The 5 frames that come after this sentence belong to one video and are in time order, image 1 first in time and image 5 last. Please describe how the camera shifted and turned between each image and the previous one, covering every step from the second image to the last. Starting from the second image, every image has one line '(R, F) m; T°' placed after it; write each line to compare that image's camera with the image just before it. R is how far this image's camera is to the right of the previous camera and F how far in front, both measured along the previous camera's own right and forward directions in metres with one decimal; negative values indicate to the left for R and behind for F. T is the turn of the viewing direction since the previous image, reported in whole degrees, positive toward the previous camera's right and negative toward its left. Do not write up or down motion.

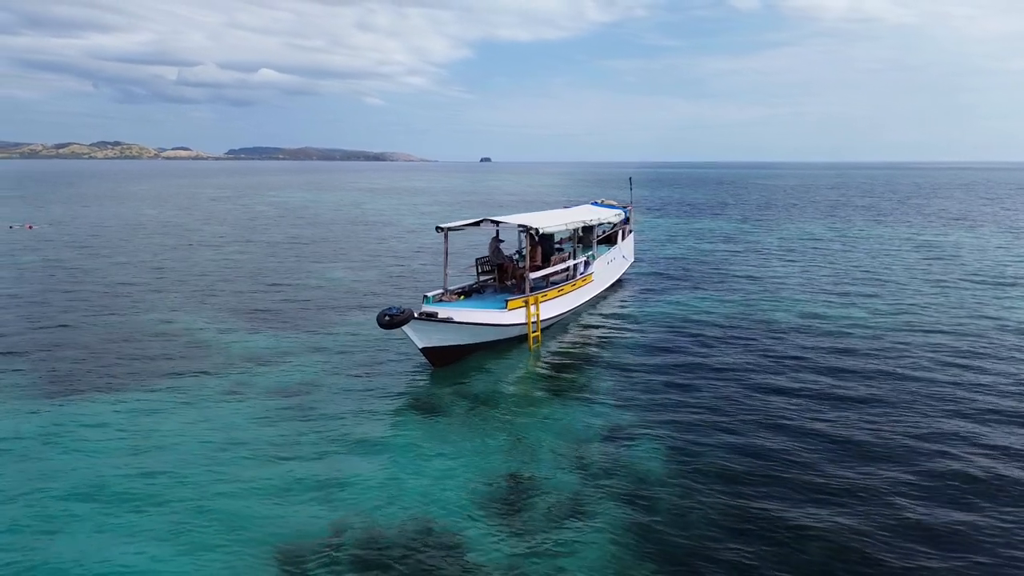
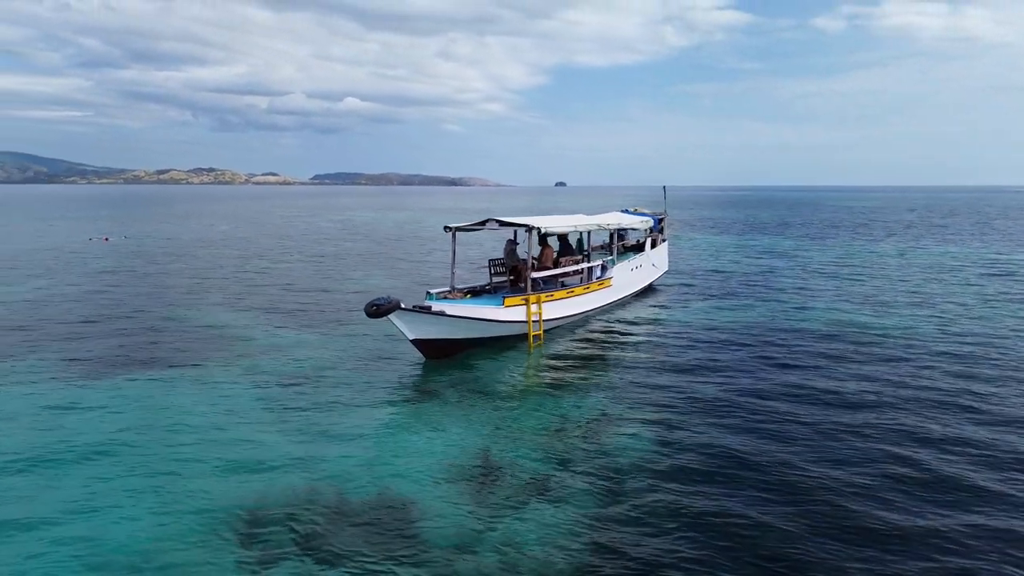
(+2.9, -0.1) m; -6°
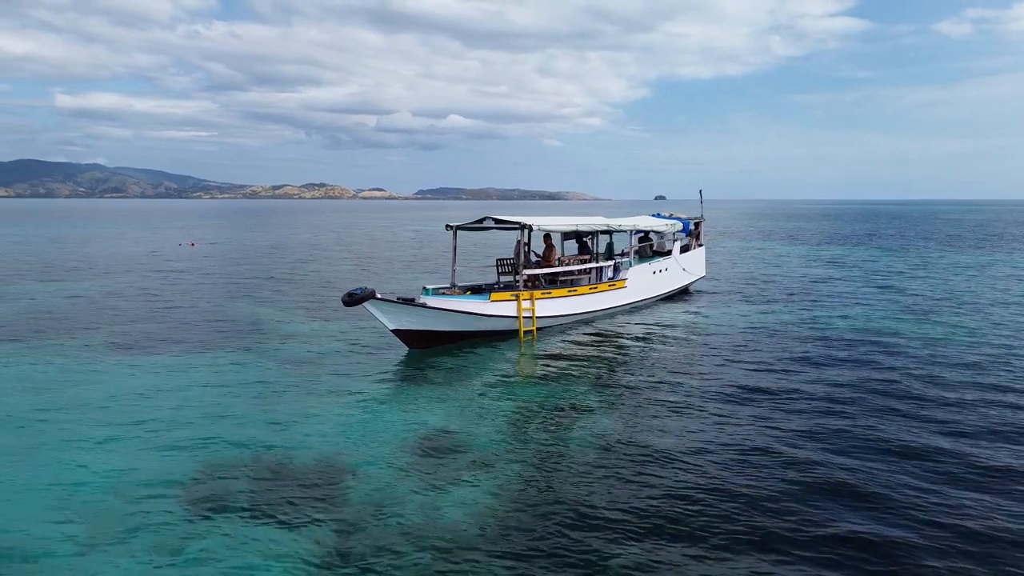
(+4.2, -0.3) m; -8°
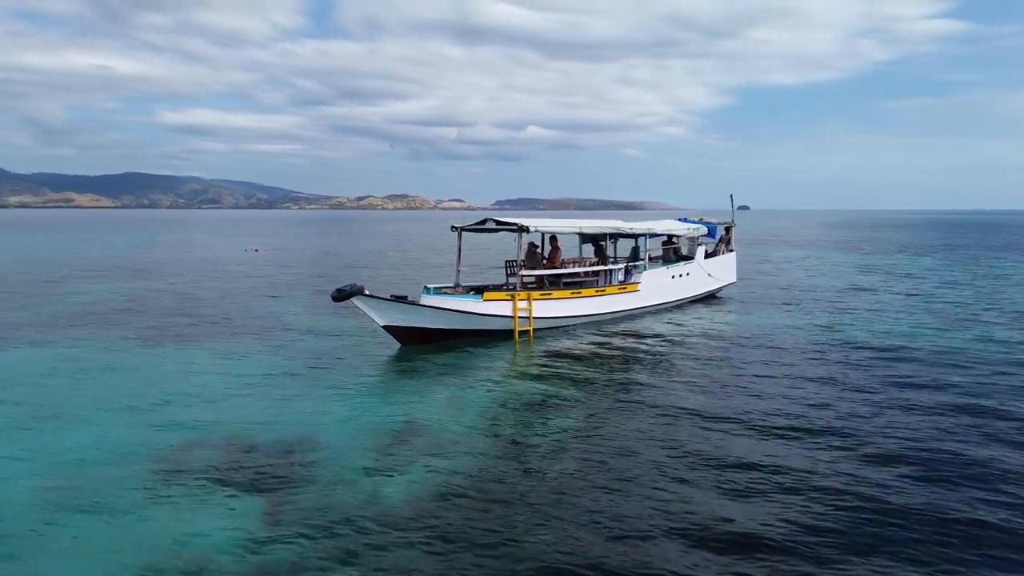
(+3.3, -0.3) m; -6°
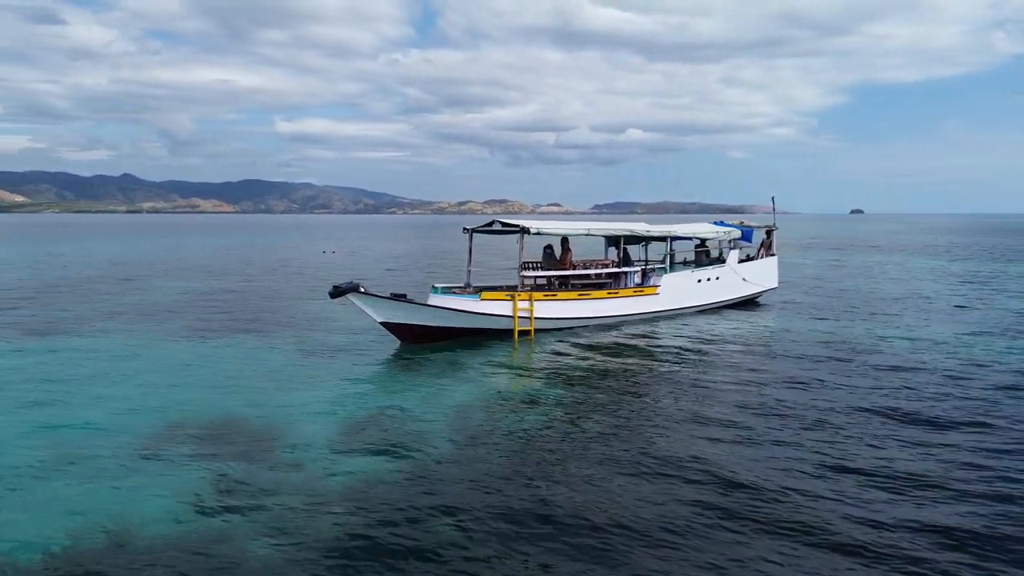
(+4.0, -0.4) m; -8°
